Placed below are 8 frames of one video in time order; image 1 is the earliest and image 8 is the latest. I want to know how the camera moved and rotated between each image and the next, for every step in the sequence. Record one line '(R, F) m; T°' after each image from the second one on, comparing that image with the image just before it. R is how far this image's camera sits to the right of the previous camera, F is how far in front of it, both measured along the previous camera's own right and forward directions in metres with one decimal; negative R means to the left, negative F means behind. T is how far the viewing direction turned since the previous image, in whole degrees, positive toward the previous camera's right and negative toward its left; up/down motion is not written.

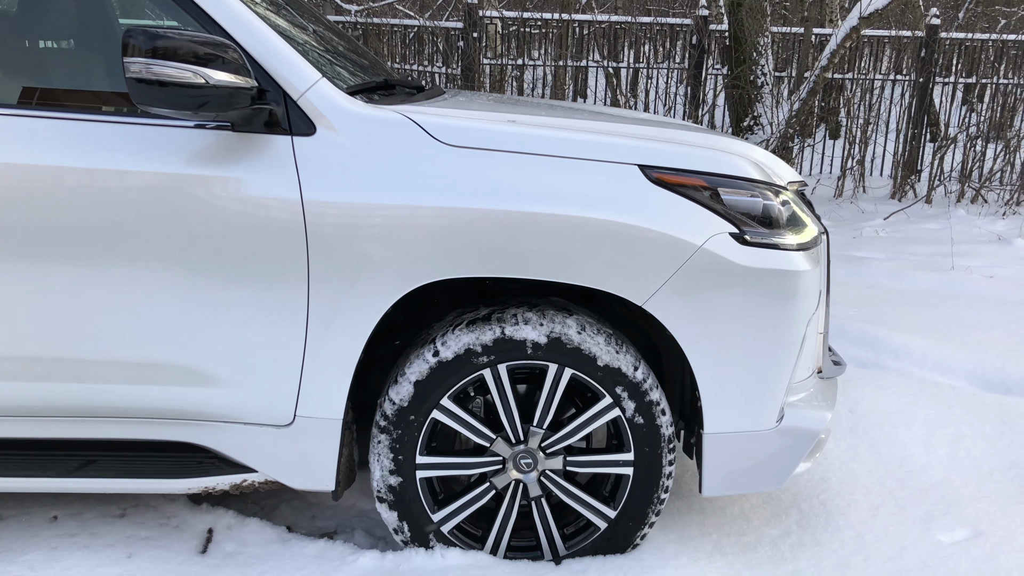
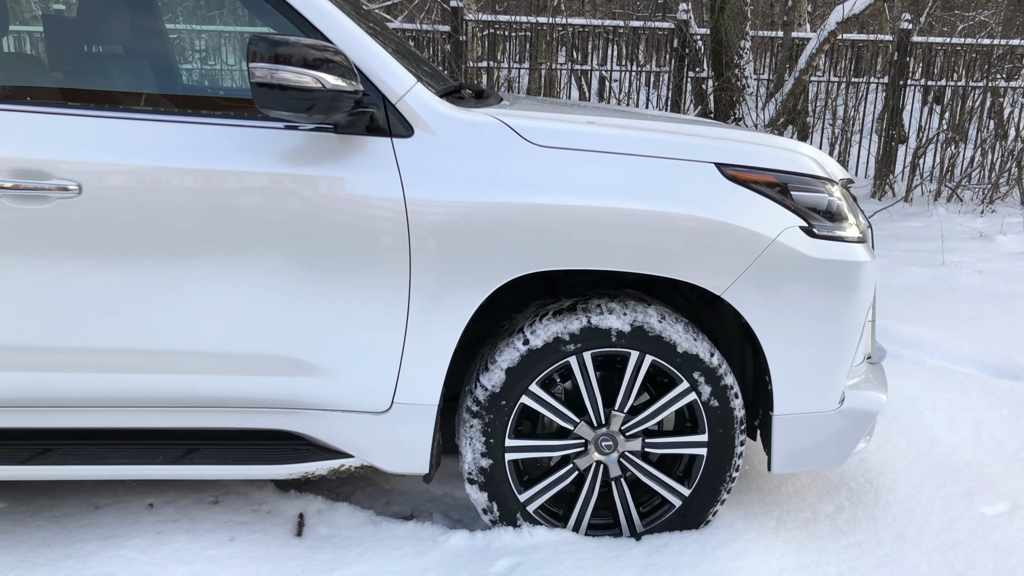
(-0.3, -0.1) m; +2°
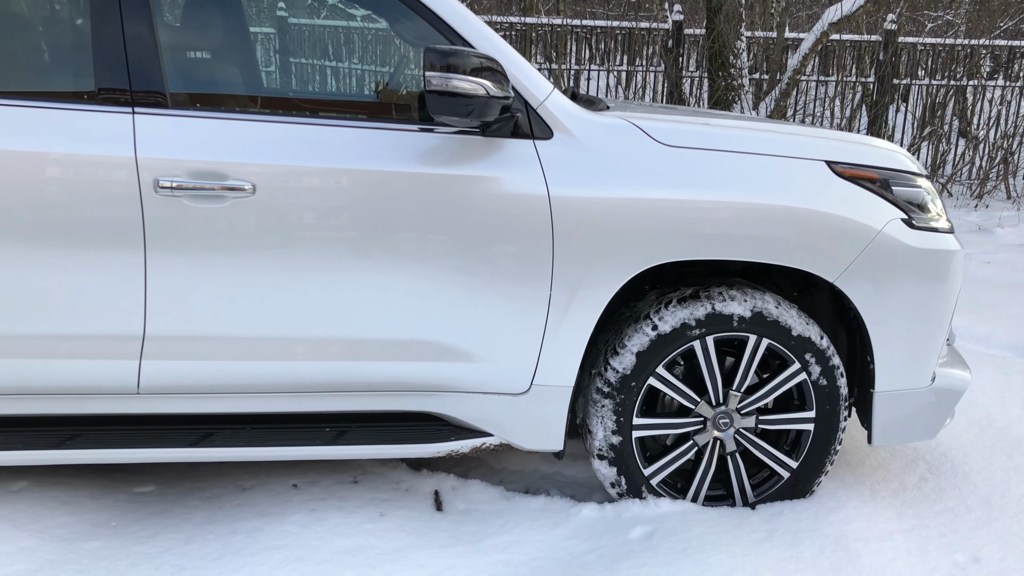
(-0.4, -0.2) m; +2°
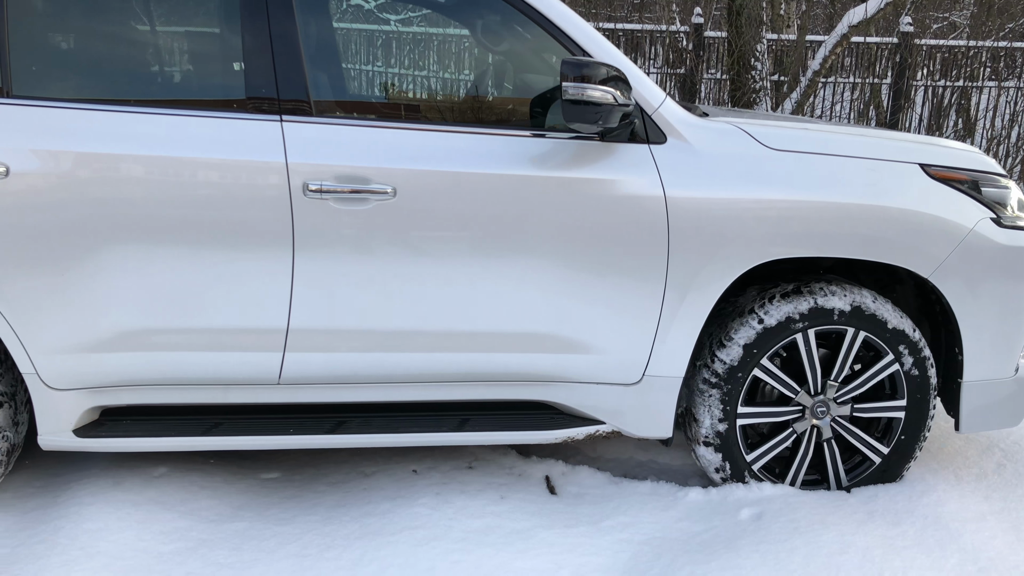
(-0.3, -0.1) m; 0°
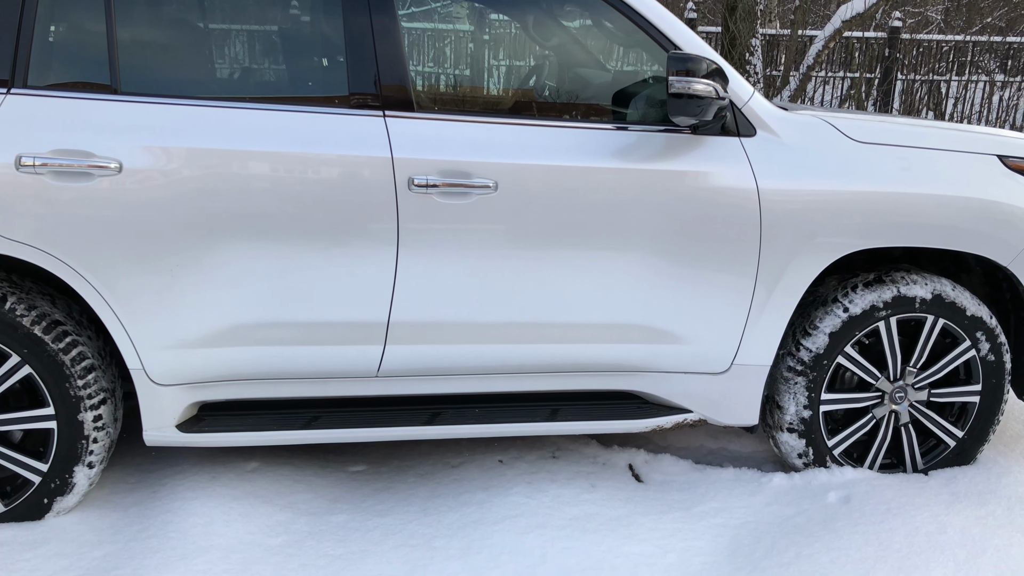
(-0.3, 0.0) m; +1°
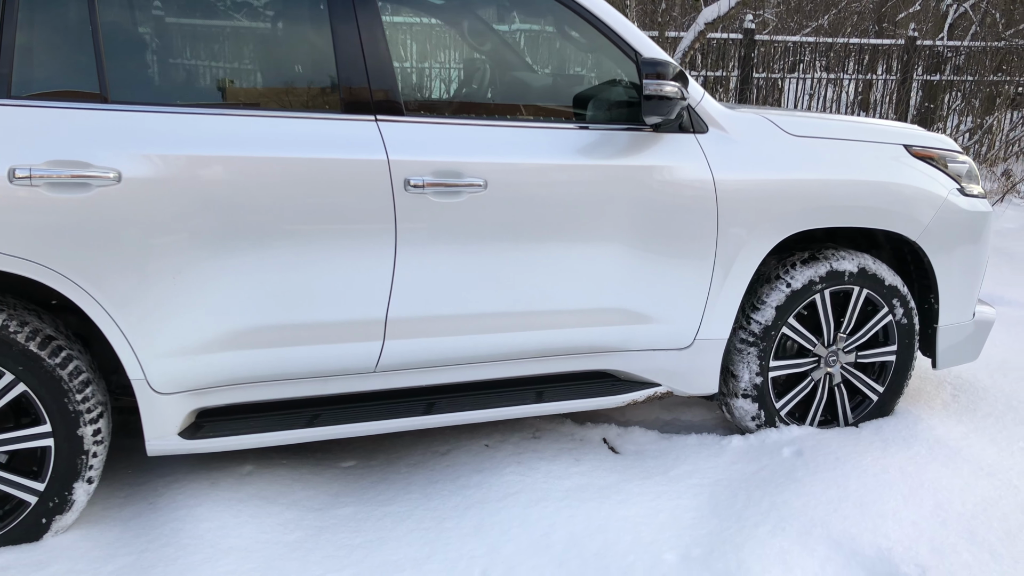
(-0.3, -0.1) m; +9°
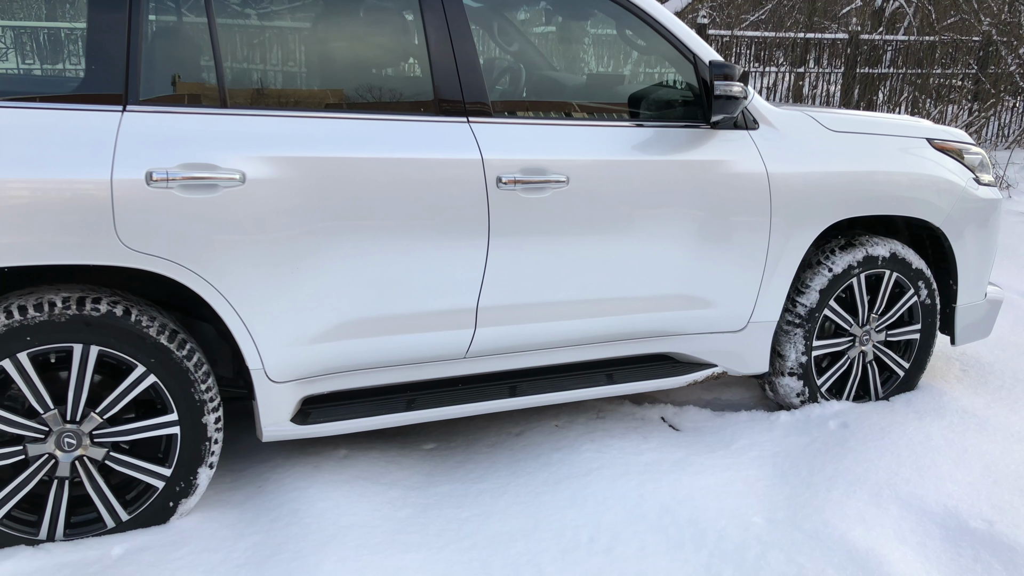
(-0.4, -0.1) m; +3°
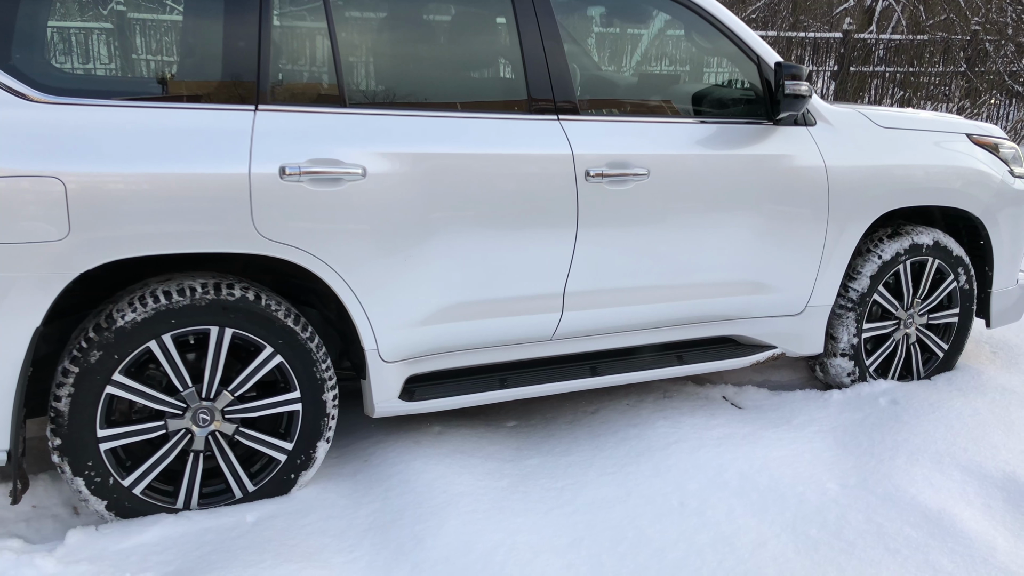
(-0.3, -0.2) m; +1°
